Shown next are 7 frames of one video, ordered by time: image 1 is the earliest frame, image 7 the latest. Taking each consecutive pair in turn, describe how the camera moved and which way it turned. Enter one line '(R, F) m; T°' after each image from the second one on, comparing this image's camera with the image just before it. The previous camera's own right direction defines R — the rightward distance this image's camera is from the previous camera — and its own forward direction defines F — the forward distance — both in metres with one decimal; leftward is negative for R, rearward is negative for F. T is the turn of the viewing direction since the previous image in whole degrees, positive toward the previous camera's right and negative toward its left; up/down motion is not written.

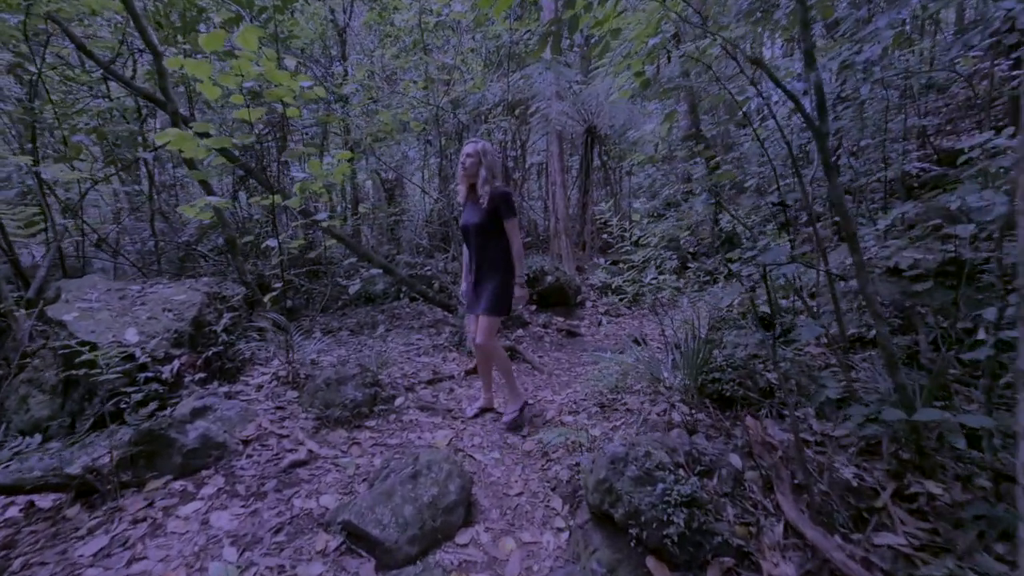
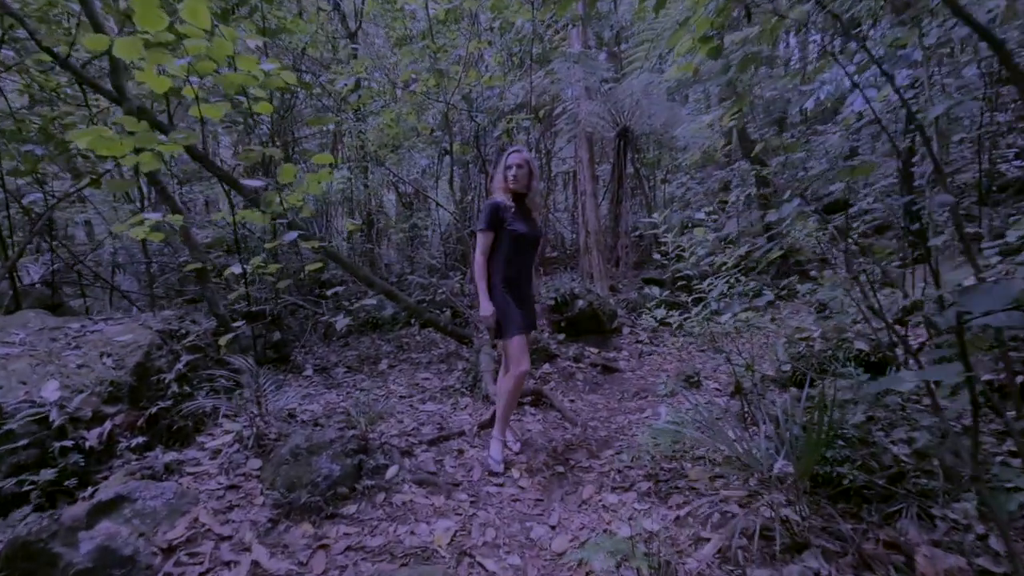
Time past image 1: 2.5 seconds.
(0.0, +0.8) m; -3°
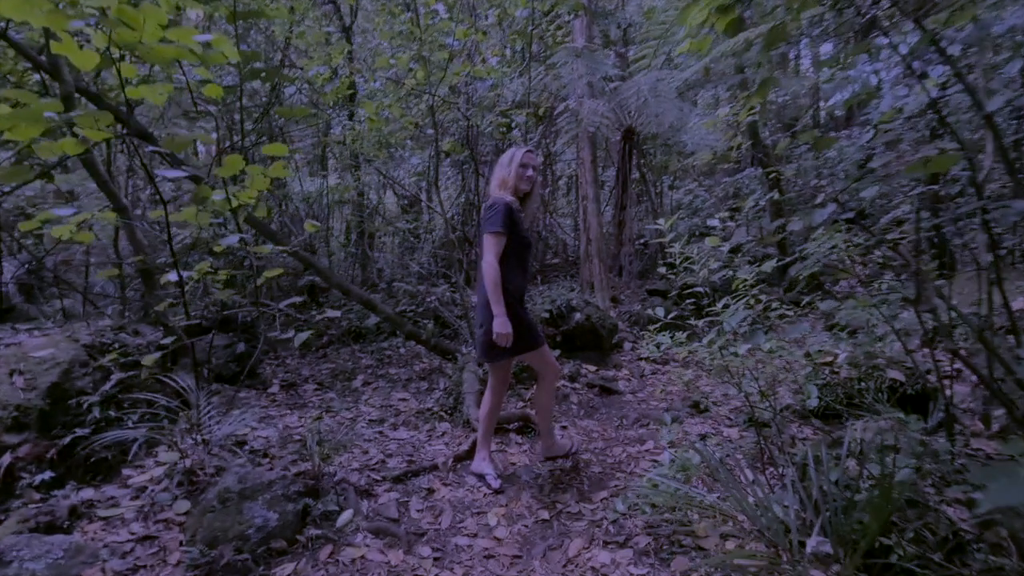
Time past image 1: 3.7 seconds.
(+0.1, +0.4) m; -1°
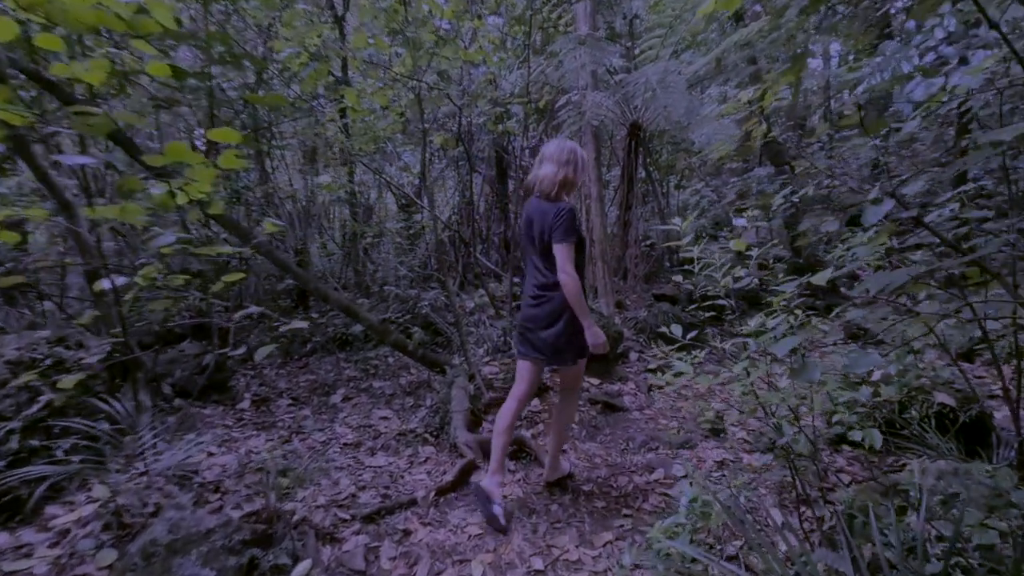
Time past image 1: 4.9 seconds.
(+0.1, +0.3) m; 0°
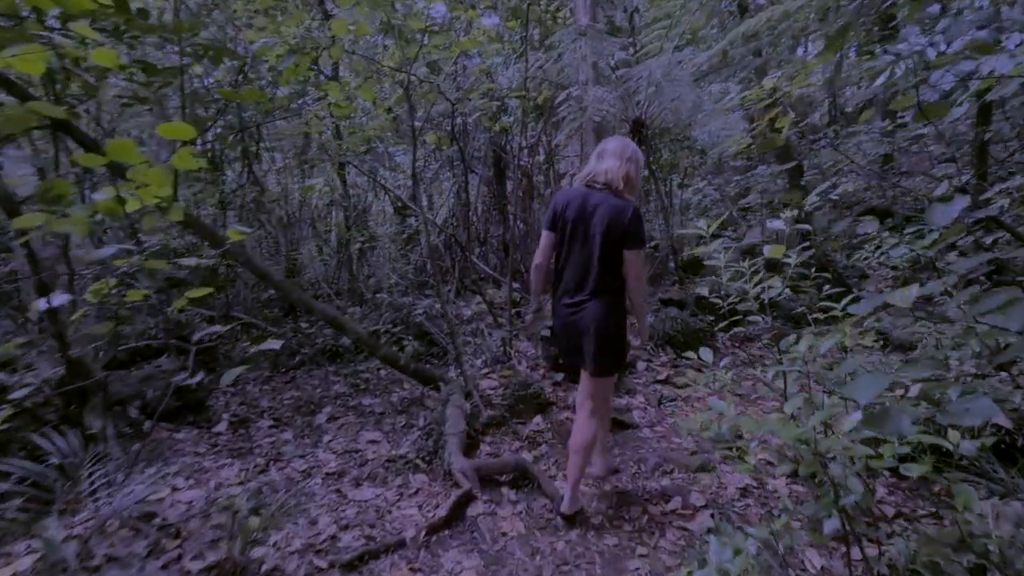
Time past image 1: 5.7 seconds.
(0.0, +0.3) m; 0°
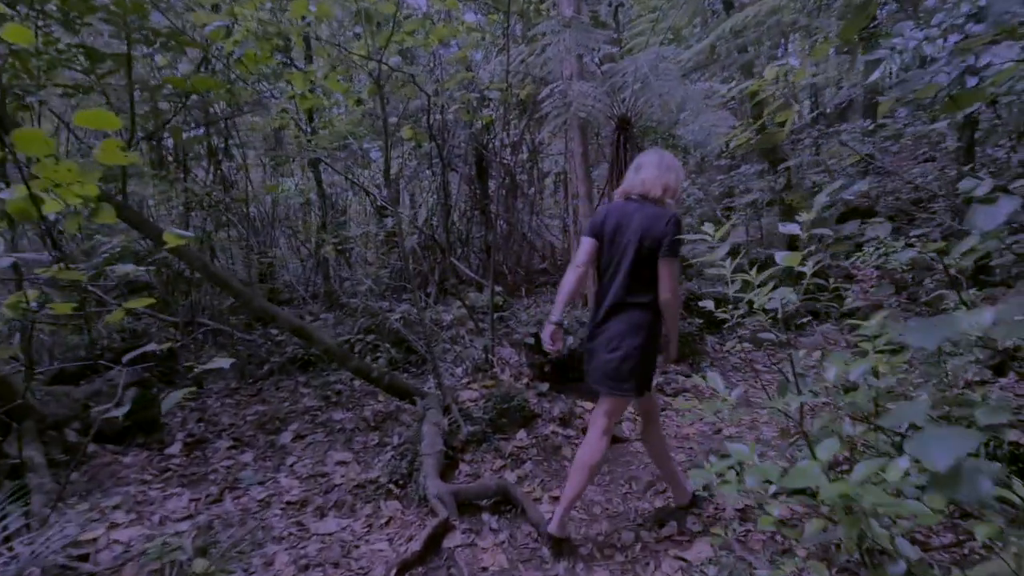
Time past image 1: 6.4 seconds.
(0.0, +0.2) m; +2°
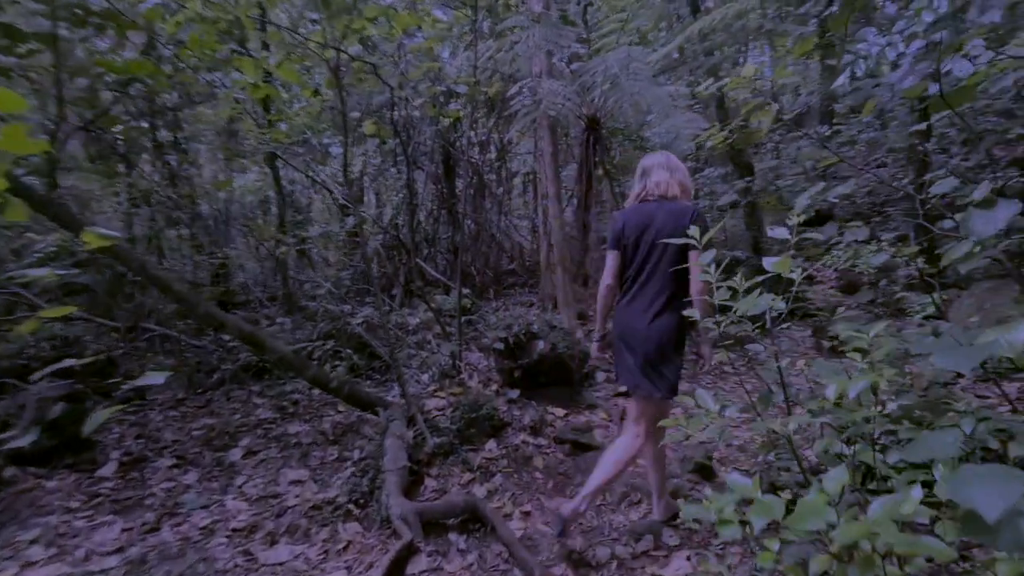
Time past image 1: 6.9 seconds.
(0.0, +0.1) m; +4°
